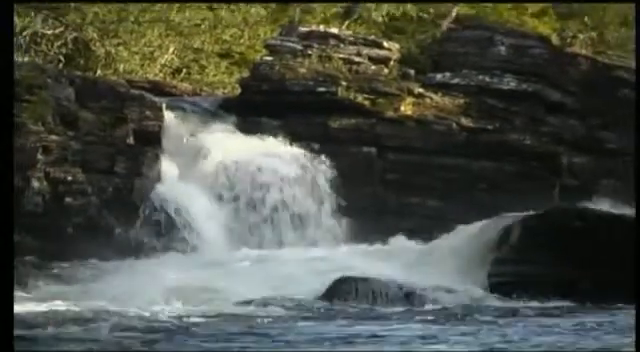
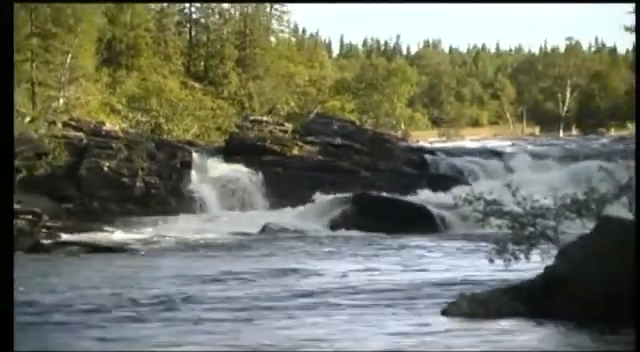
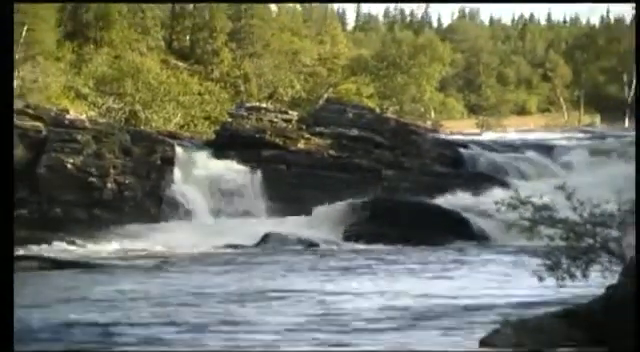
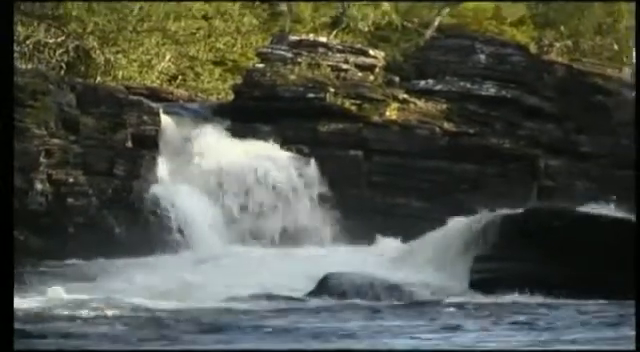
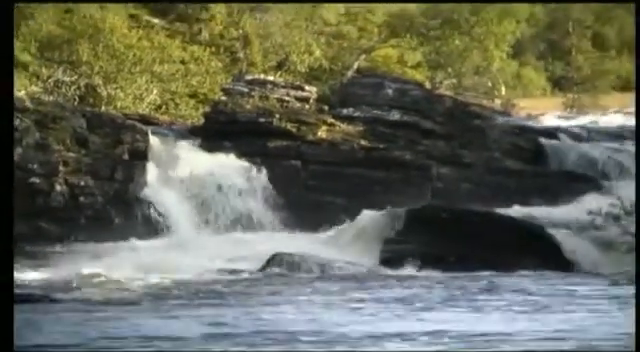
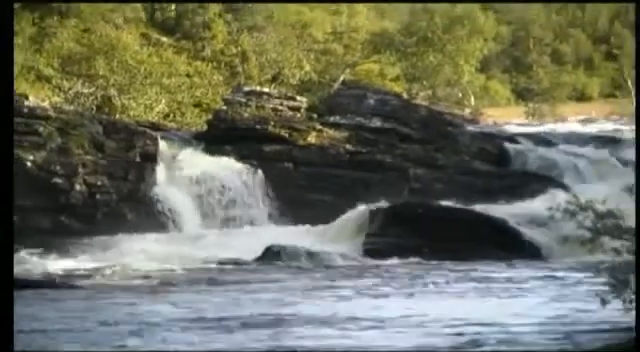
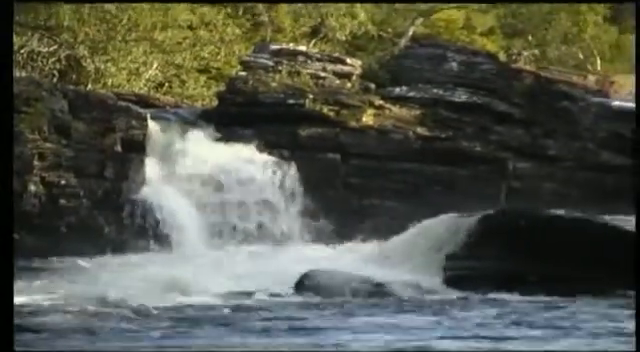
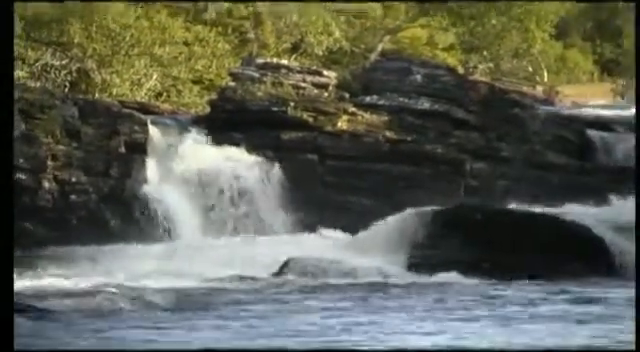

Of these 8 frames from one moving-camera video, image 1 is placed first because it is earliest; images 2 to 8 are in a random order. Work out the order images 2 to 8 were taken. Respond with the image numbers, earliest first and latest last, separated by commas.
4, 7, 8, 5, 6, 3, 2
